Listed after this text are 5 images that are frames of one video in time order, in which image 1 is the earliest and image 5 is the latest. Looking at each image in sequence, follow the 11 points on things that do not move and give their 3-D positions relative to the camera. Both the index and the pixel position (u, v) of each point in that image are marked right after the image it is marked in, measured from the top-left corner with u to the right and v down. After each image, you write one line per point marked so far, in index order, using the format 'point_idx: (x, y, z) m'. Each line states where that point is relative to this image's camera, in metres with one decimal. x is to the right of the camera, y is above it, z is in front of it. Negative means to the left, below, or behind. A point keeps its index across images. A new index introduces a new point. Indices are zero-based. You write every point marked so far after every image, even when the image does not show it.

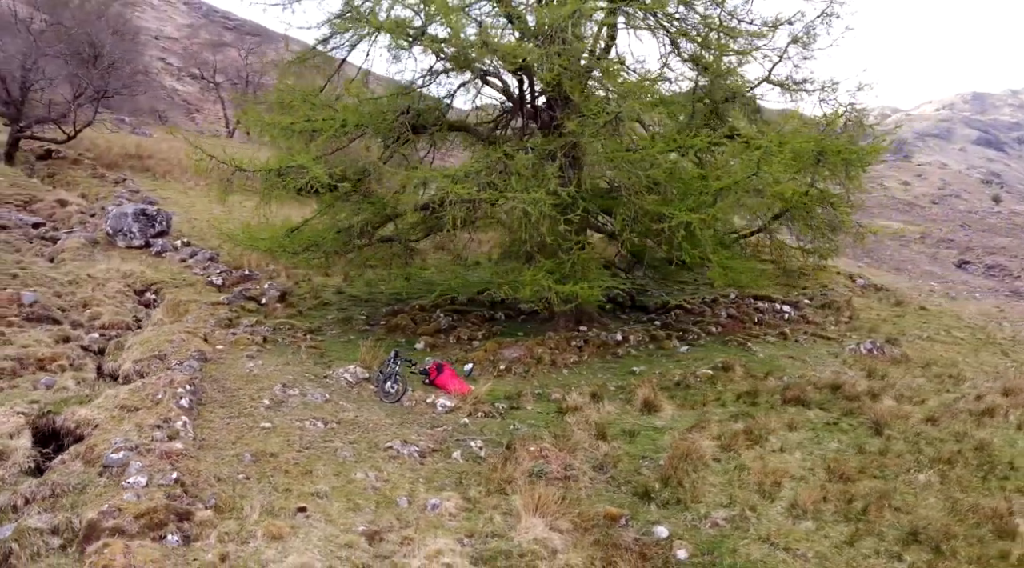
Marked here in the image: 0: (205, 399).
0: (-2.9, -1.1, +7.6) m
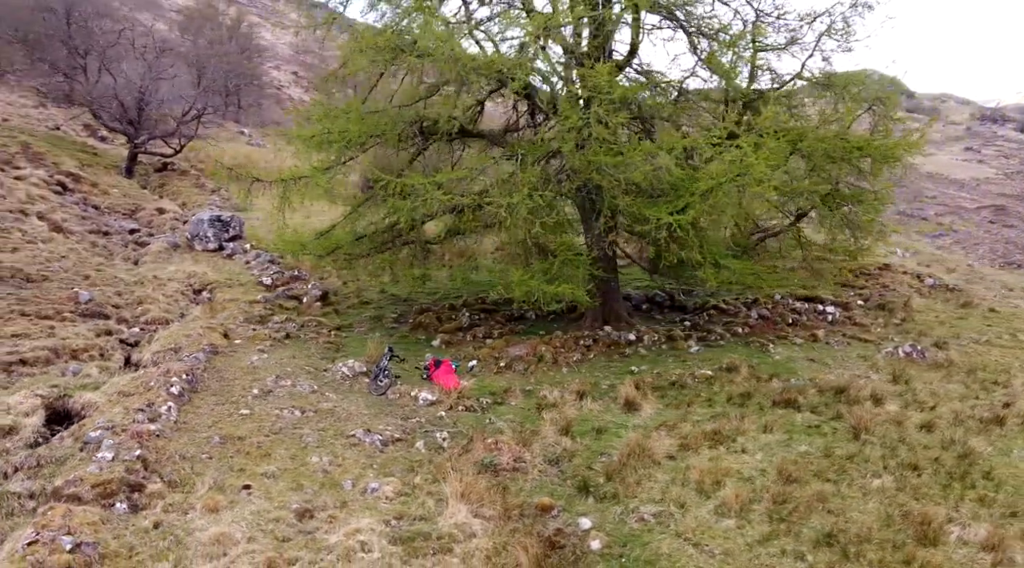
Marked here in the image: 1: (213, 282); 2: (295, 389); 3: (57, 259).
0: (-3.3, -1.1, +8.5) m
1: (-4.9, 0.0, +13.3) m
2: (-2.4, -1.1, +8.9) m
3: (-7.2, +0.4, +12.9) m
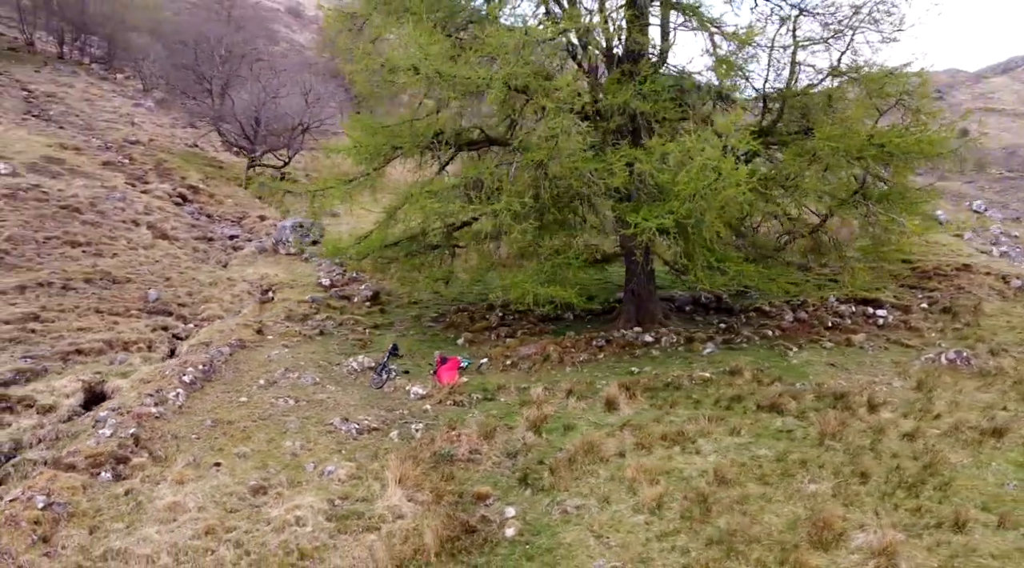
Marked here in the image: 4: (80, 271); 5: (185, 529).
0: (-3.5, -1.1, +9.7) m
1: (-4.2, 0.0, +14.7) m
2: (-2.6, -1.2, +9.8) m
3: (-6.6, +0.4, +14.7) m
4: (-7.0, +0.2, +13.1) m
5: (-2.8, -2.1, +6.8) m
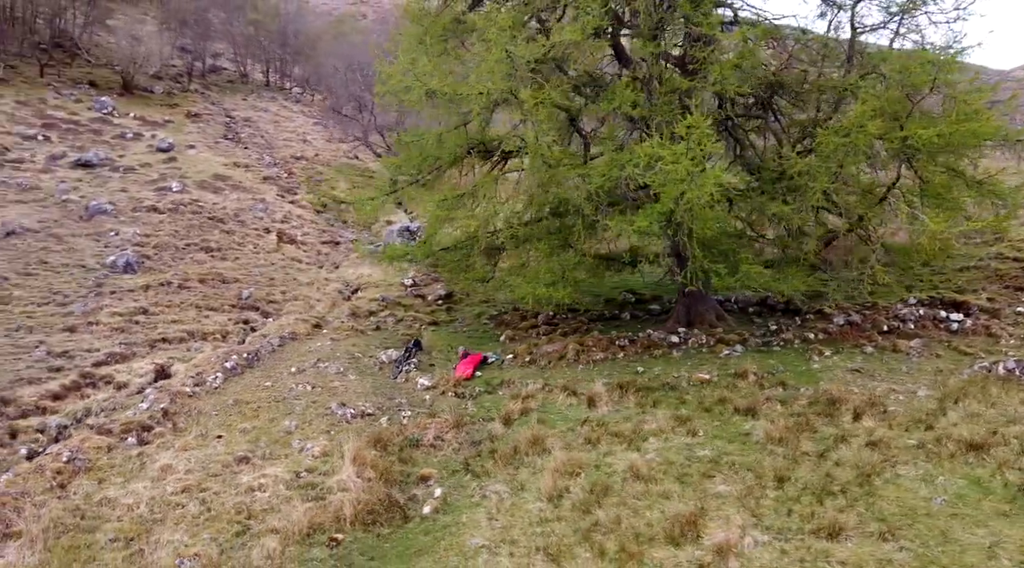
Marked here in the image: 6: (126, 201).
0: (-3.5, -1.1, +11.2) m
1: (-2.8, 0.0, +16.2) m
2: (-2.5, -1.2, +11.1) m
3: (-5.1, +0.4, +16.9) m
4: (-5.9, +0.2, +15.4) m
5: (-3.5, -2.0, +8.3) m
6: (-9.4, +2.0, +19.7) m
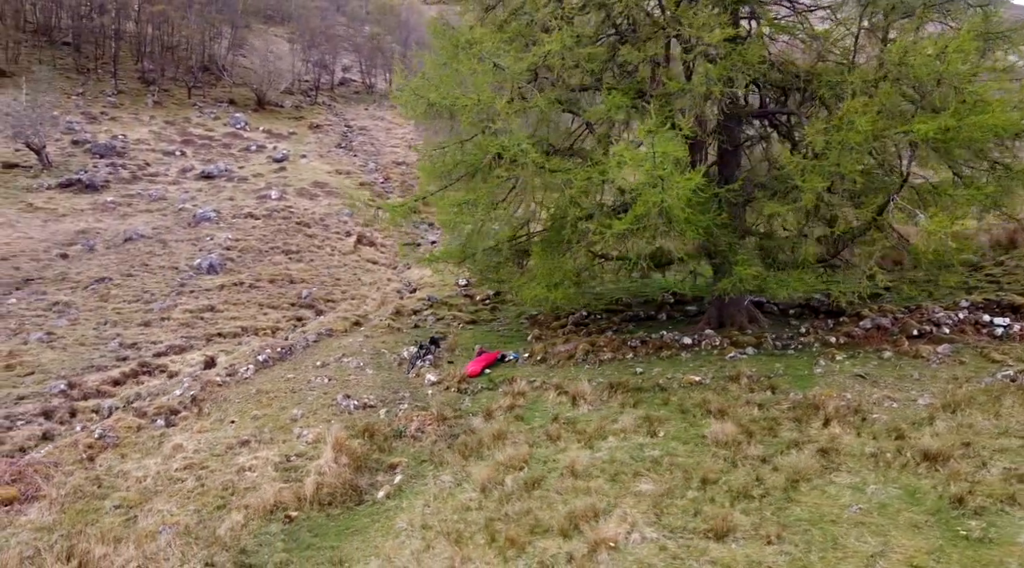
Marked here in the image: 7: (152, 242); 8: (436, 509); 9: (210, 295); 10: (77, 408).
0: (-3.4, -1.1, +12.2) m
1: (-1.8, 0.0, +17.0) m
2: (-2.4, -1.2, +12.0) m
3: (-3.9, +0.4, +18.1) m
4: (-5.0, +0.2, +16.8) m
5: (-3.9, -2.1, +9.4) m
6: (-7.5, +2.0, +21.7) m
7: (-8.3, +1.0, +18.8) m
8: (-0.7, -2.1, +7.6) m
9: (-5.7, -0.2, +15.4) m
10: (-5.9, -1.7, +11.0) m
